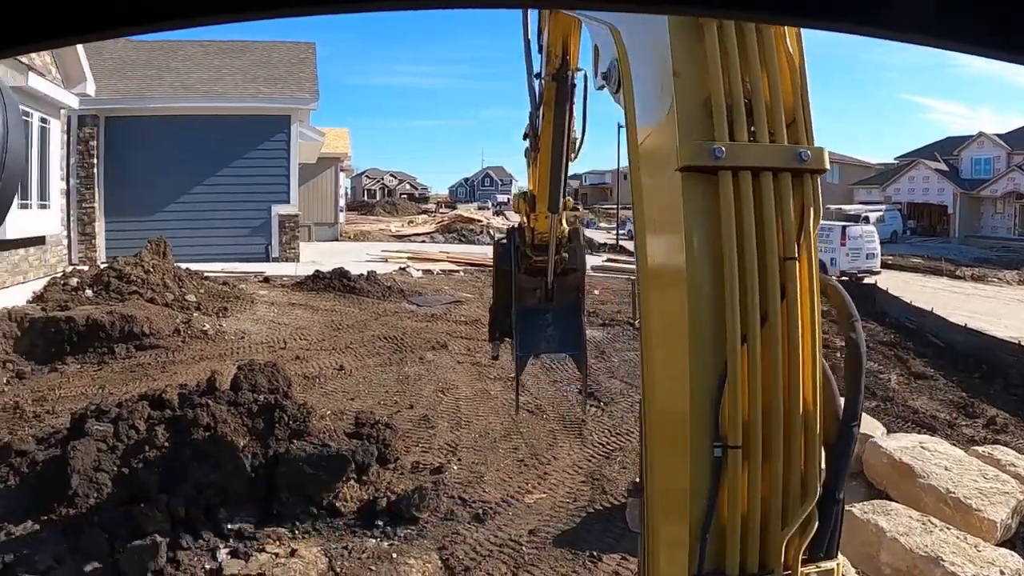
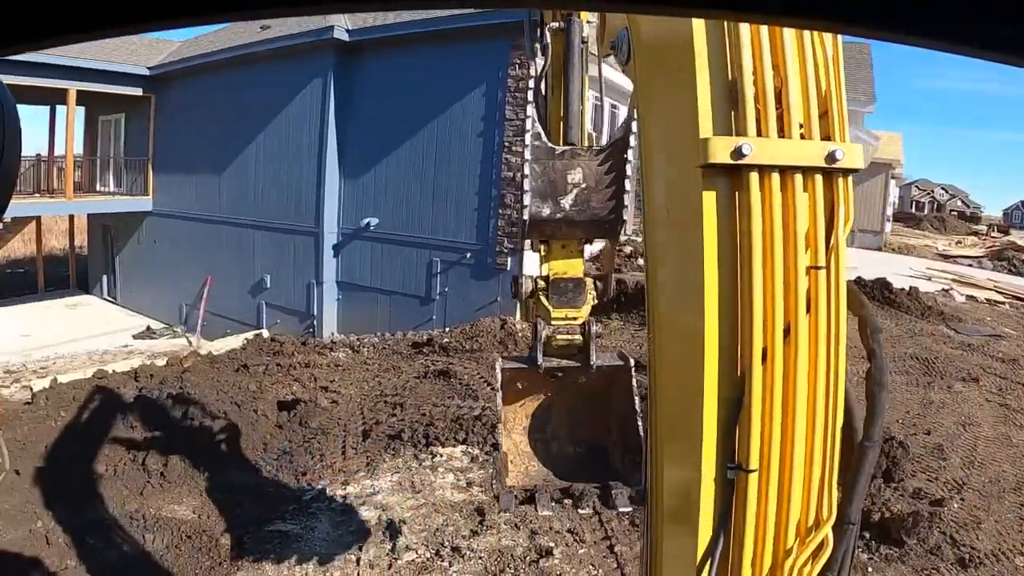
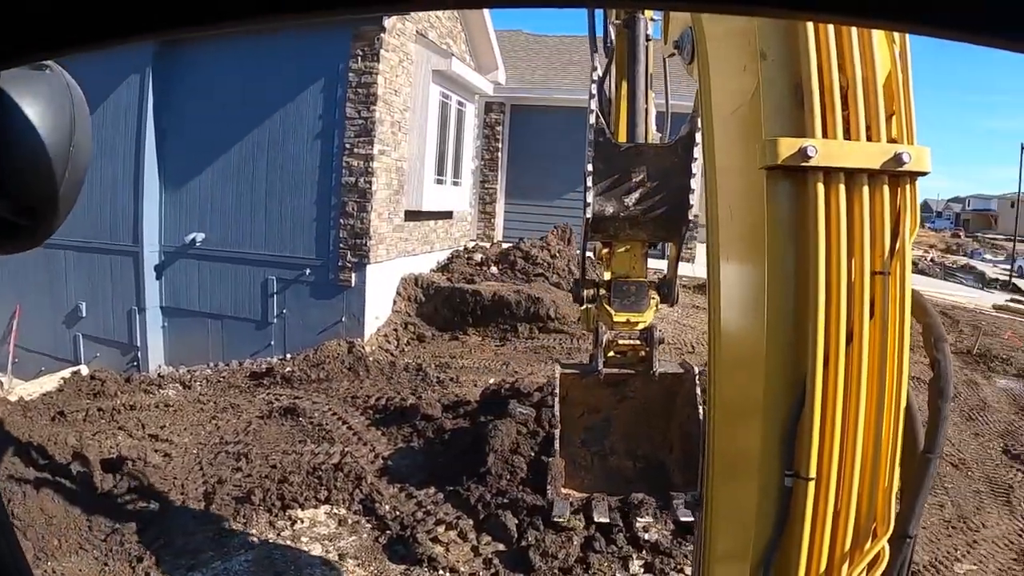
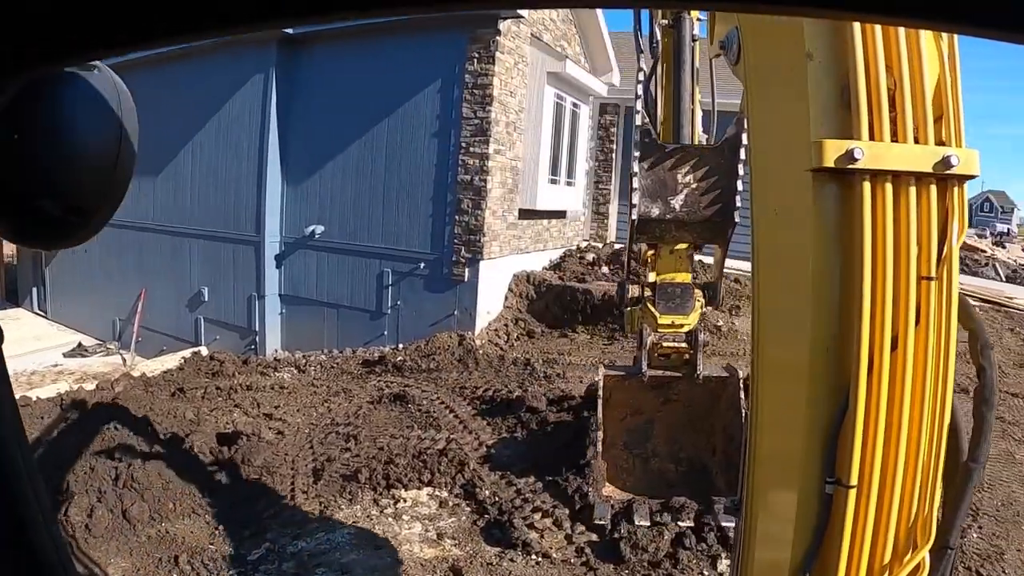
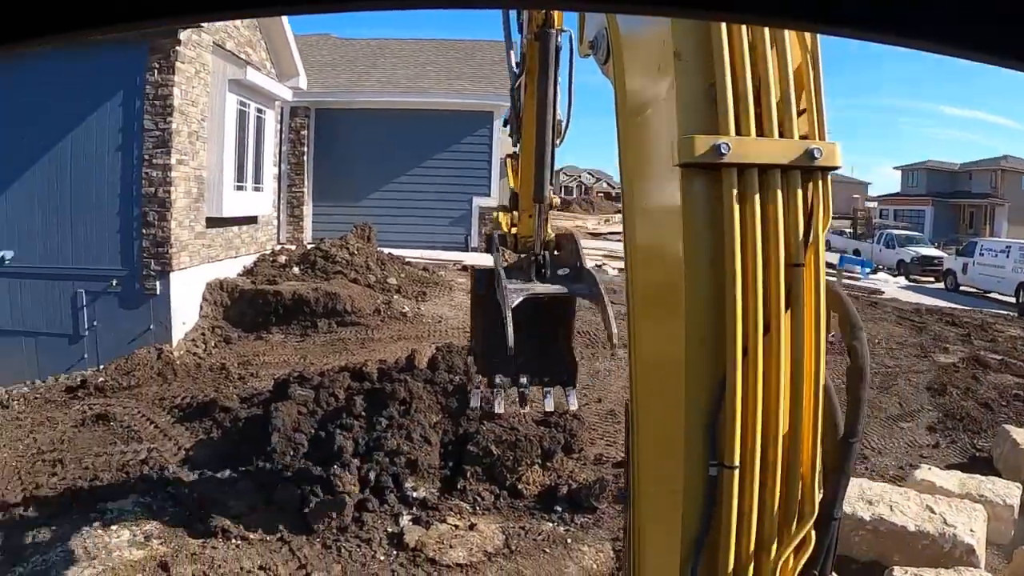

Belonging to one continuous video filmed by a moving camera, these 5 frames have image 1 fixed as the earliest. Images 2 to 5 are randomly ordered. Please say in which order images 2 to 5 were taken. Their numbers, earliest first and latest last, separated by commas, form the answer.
5, 2, 4, 3
